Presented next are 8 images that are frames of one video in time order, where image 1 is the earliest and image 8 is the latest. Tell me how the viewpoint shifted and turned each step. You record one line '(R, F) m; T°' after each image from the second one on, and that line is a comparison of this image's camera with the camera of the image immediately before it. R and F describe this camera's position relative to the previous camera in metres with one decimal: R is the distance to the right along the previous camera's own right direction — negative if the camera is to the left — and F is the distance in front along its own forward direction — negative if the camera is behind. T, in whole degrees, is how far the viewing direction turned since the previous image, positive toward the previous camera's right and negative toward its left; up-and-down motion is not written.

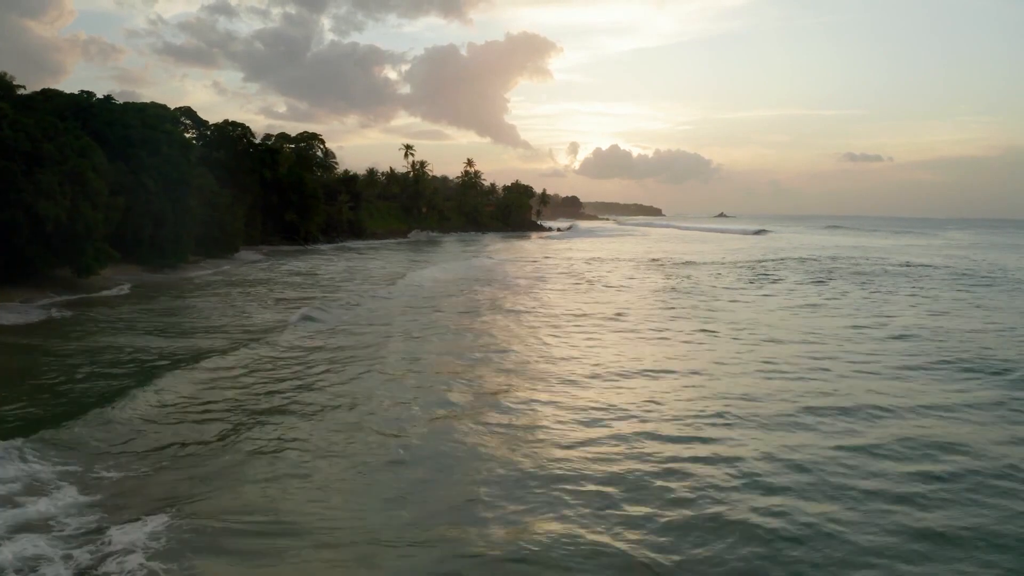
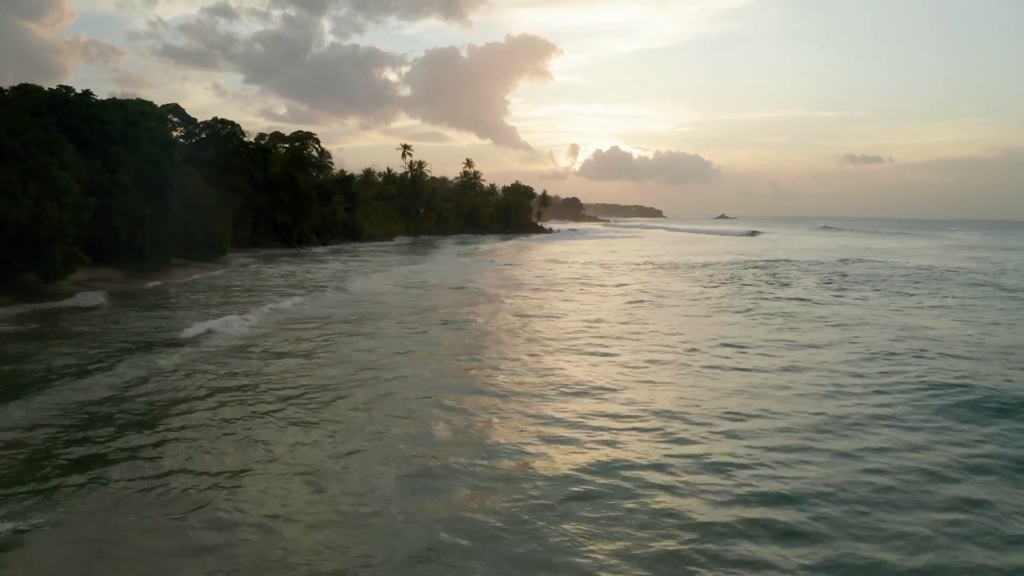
(+0.1, +1.4) m; 0°
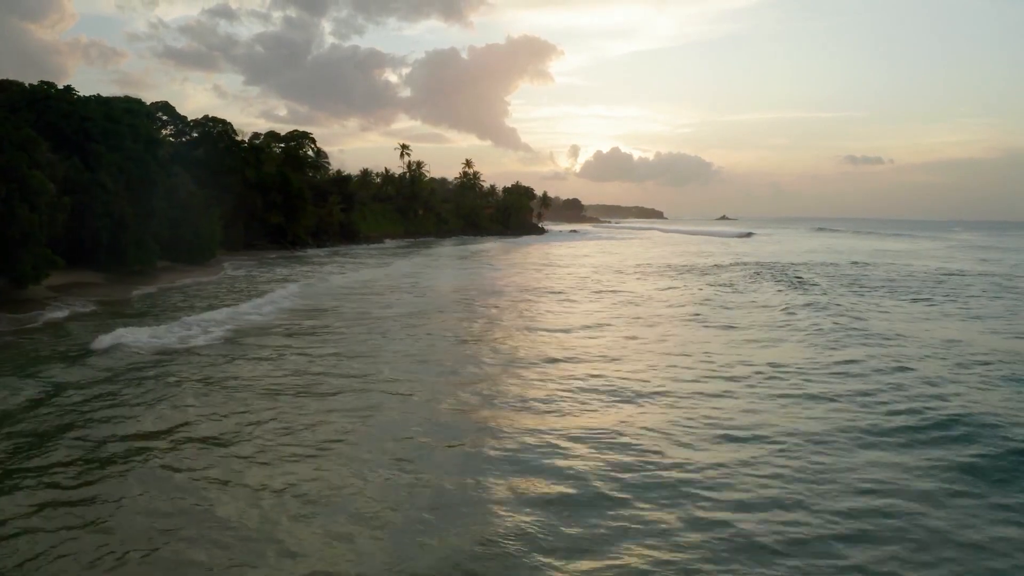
(0.0, +1.2) m; 0°
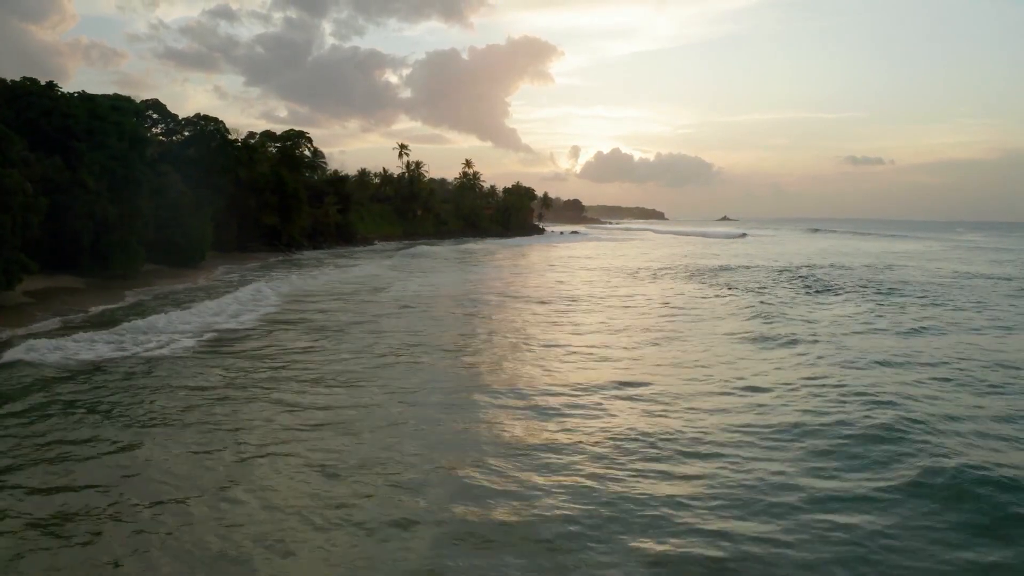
(0.0, +1.1) m; 0°
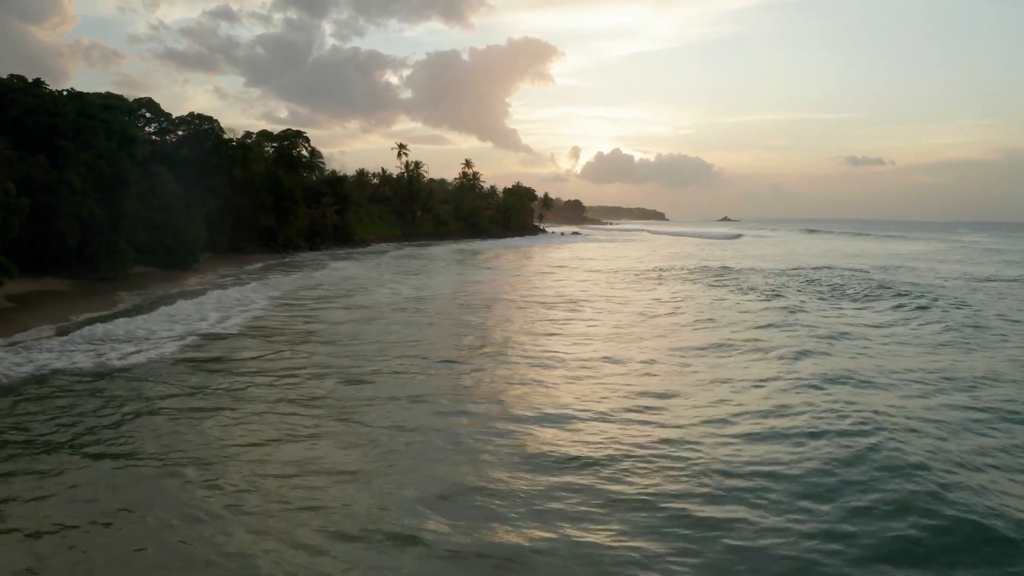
(0.0, +0.8) m; 0°
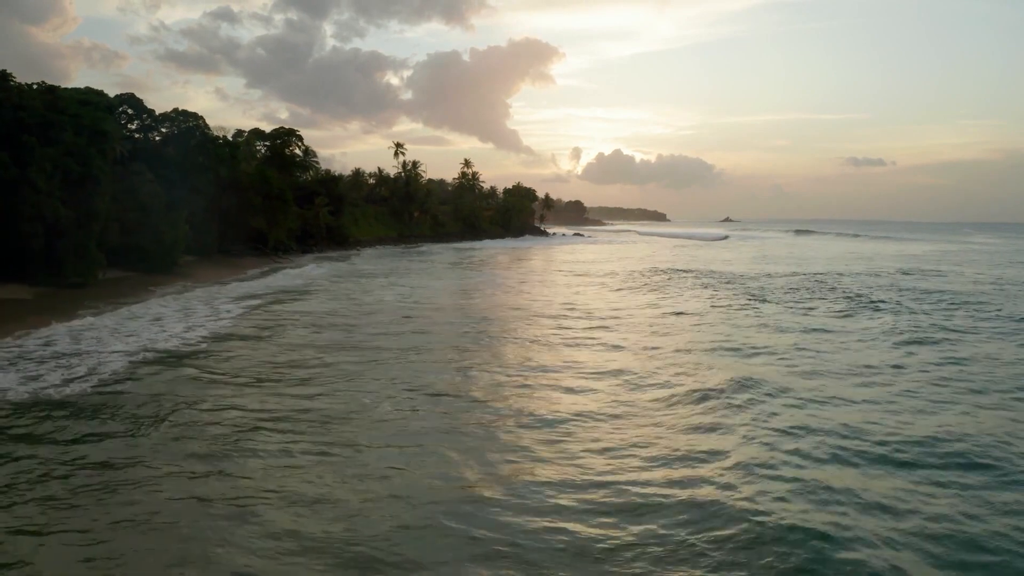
(0.0, +1.8) m; 0°
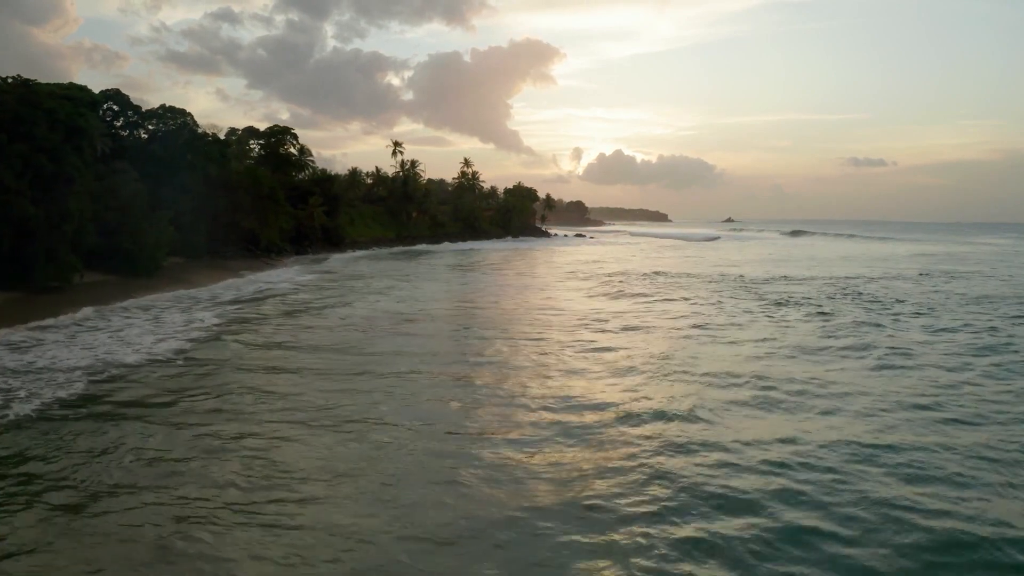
(0.0, +1.4) m; 0°
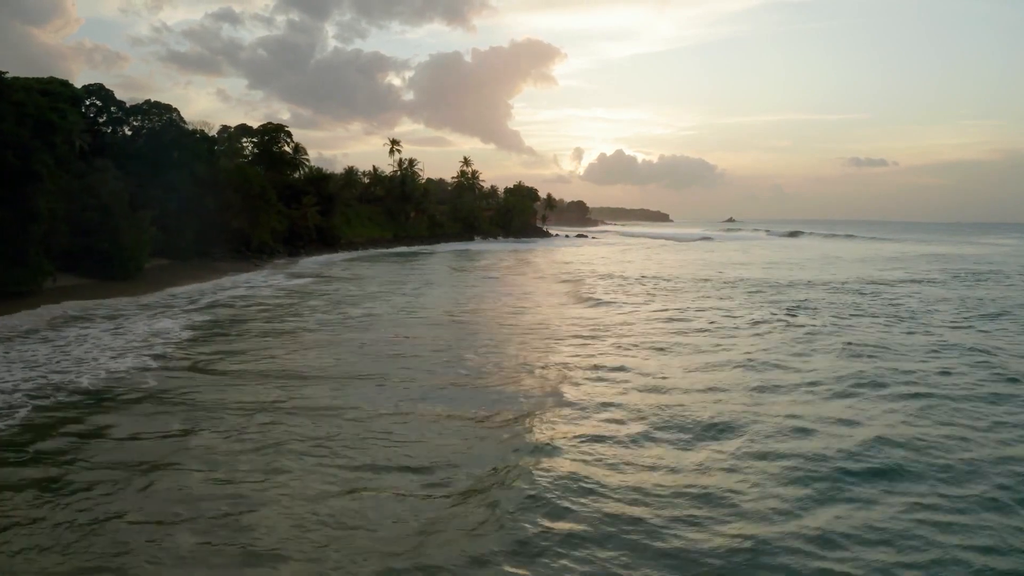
(0.0, +1.4) m; 0°
